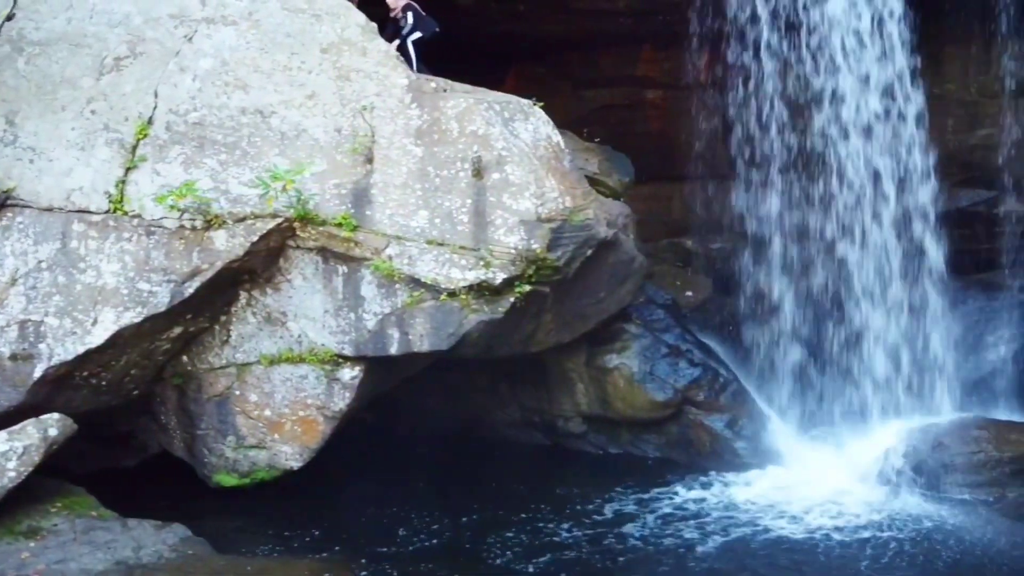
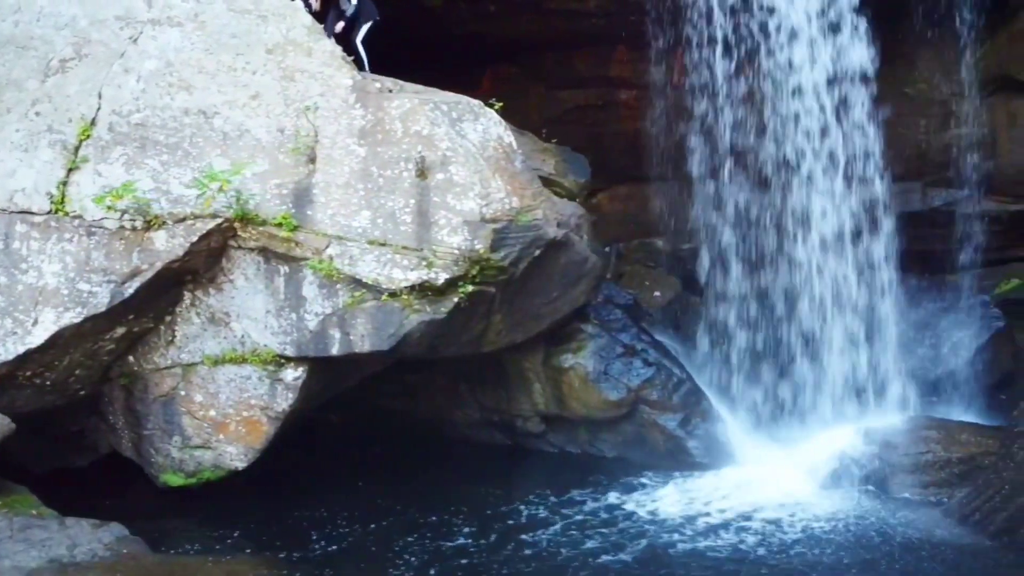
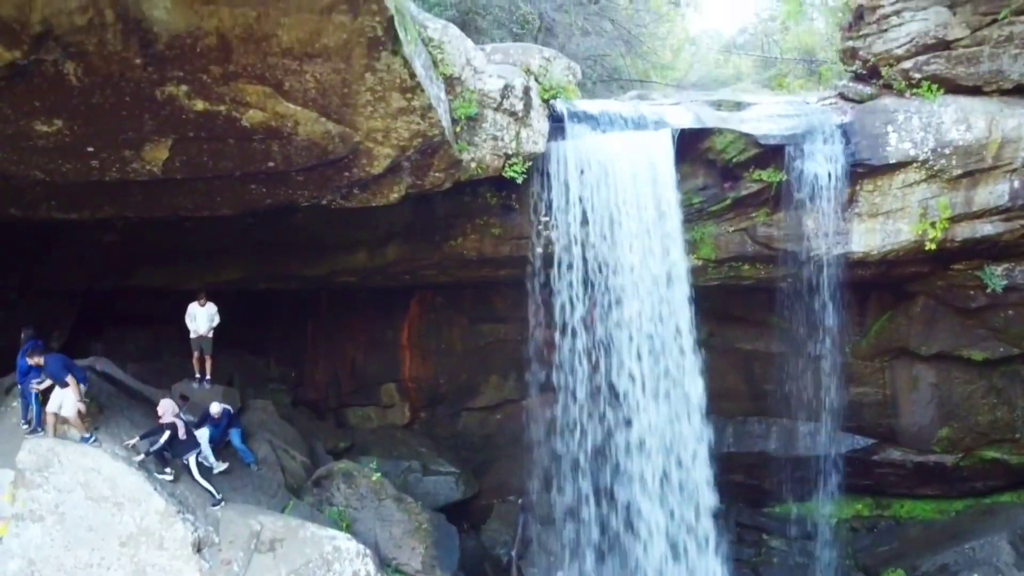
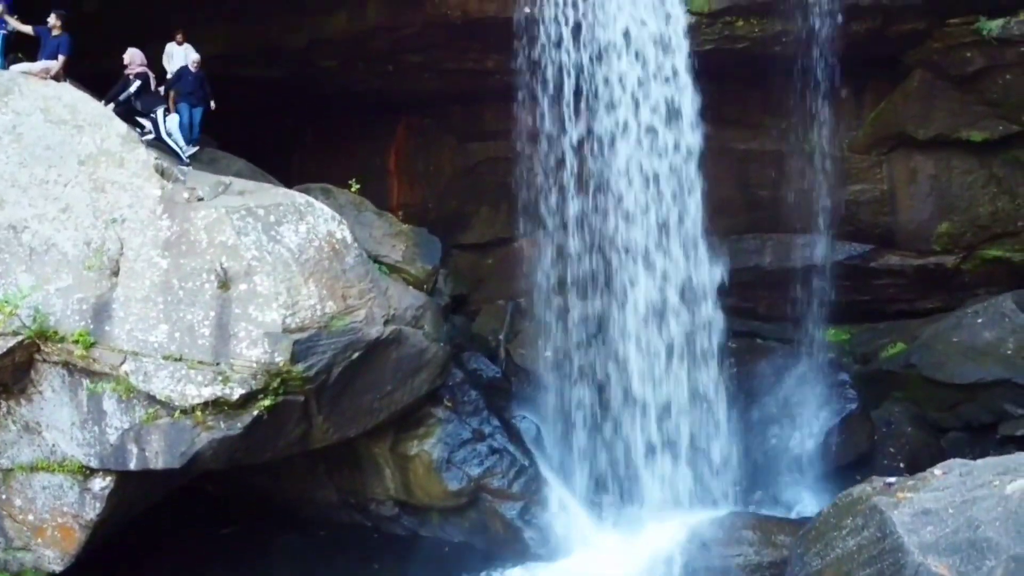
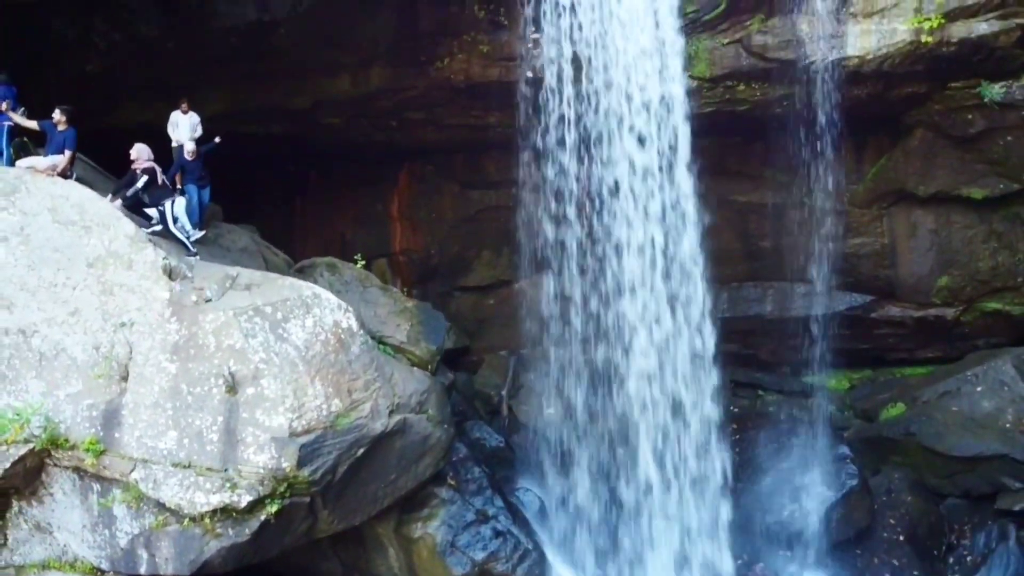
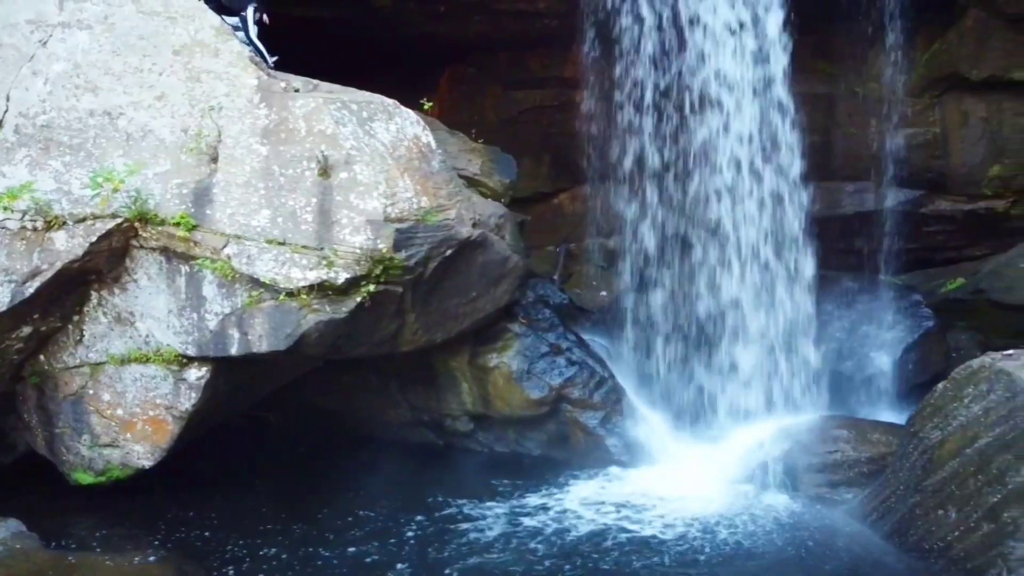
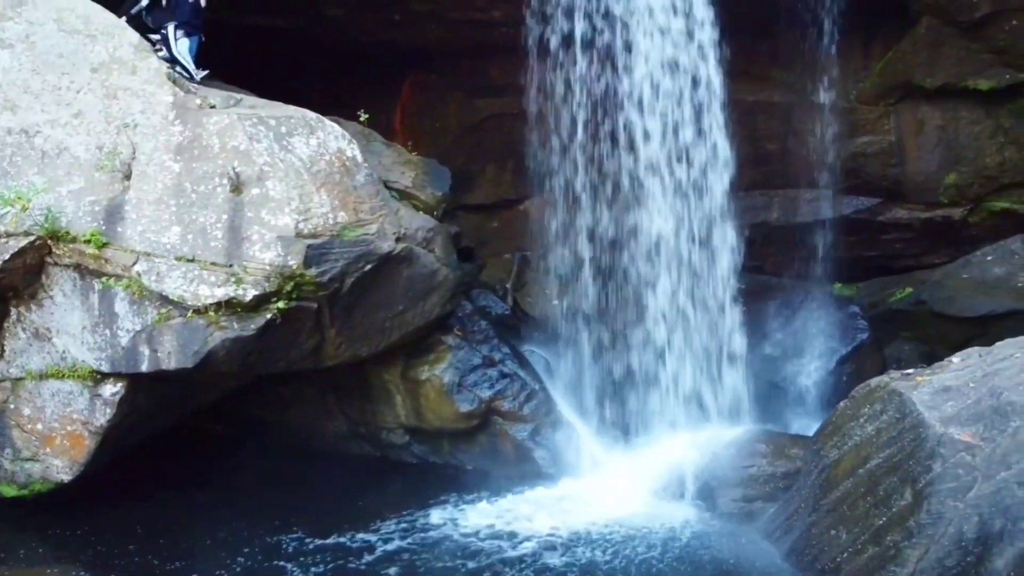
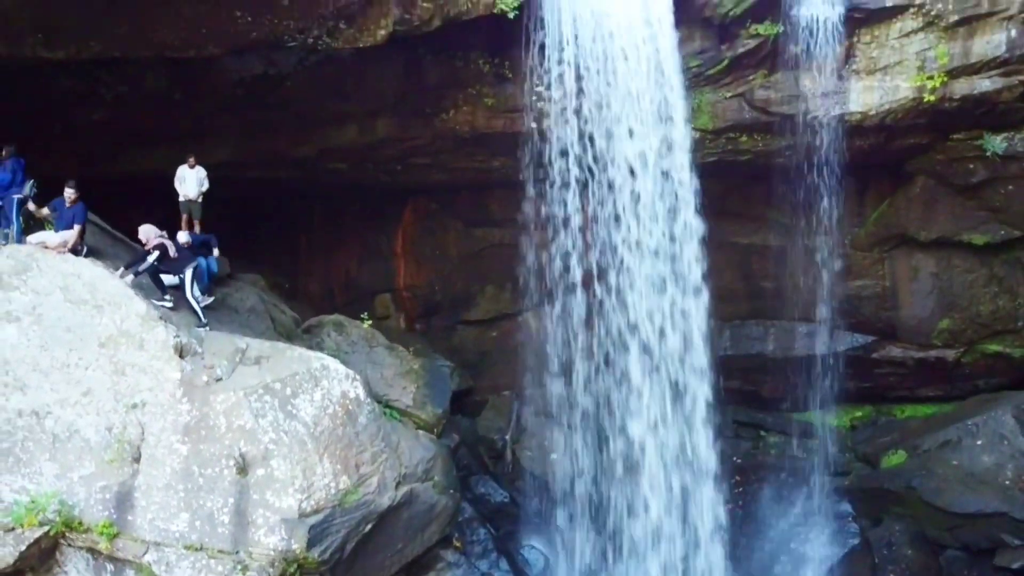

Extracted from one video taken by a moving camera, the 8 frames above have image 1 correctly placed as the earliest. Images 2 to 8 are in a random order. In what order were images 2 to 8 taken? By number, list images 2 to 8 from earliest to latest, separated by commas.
2, 6, 7, 4, 5, 8, 3
